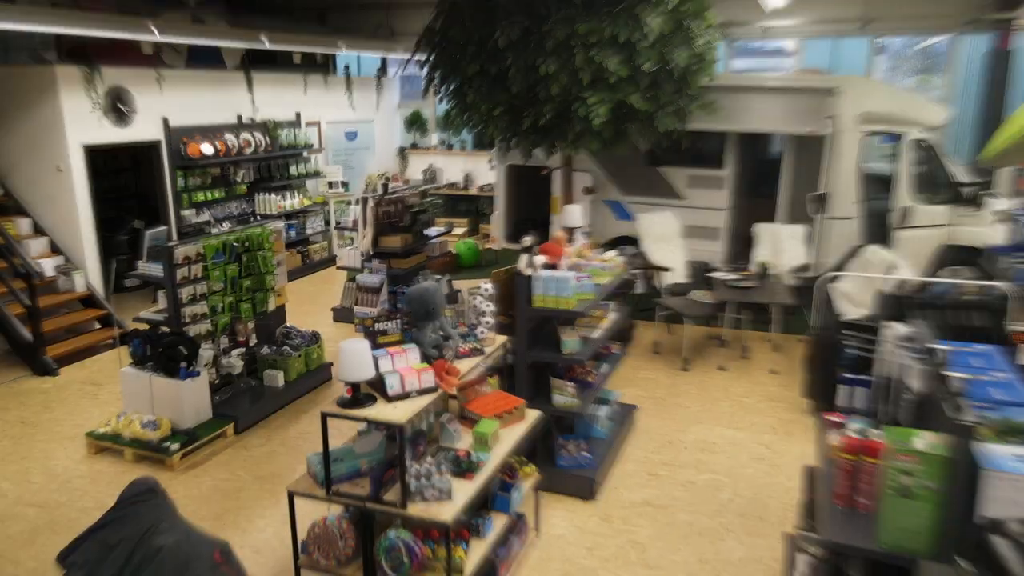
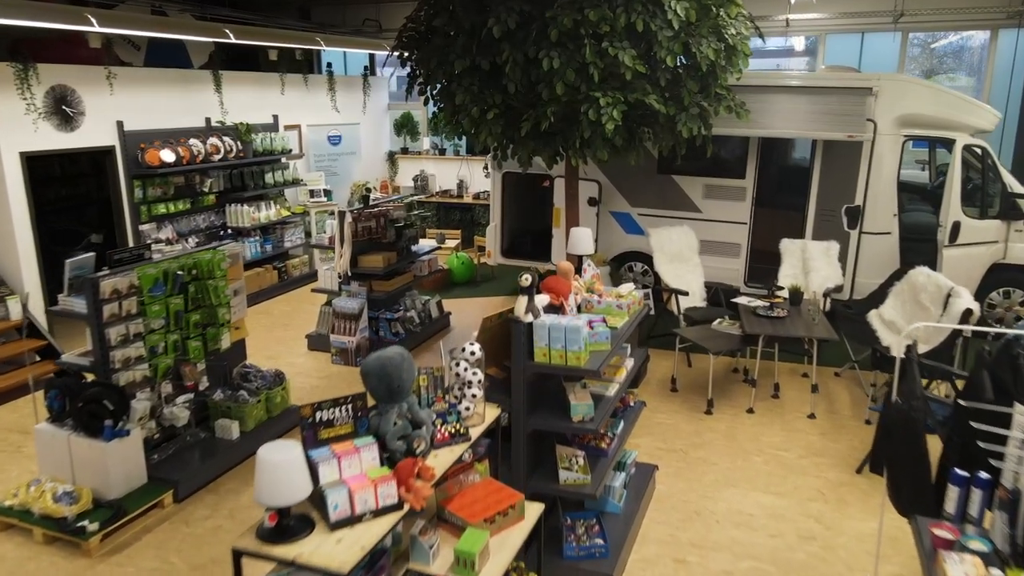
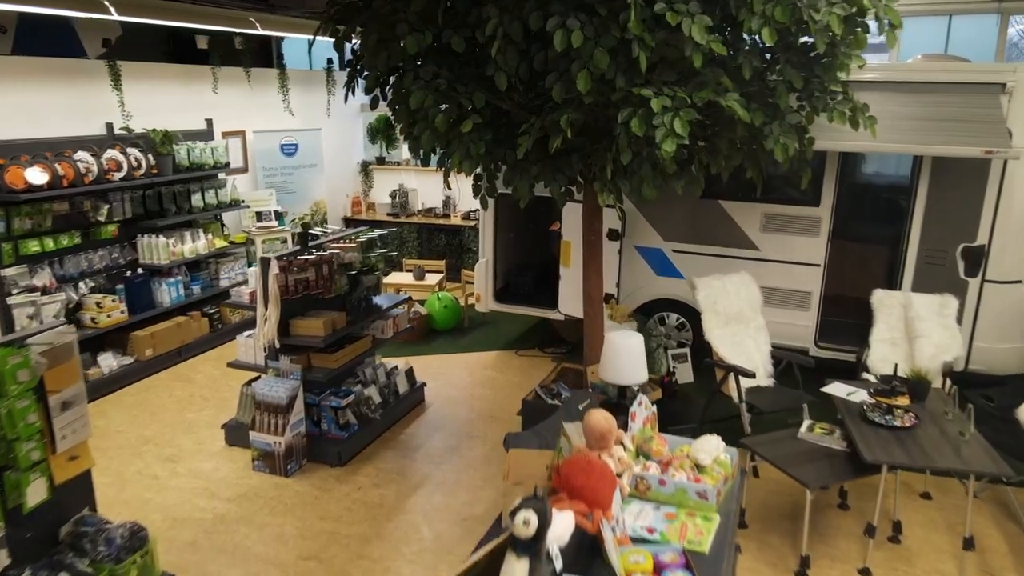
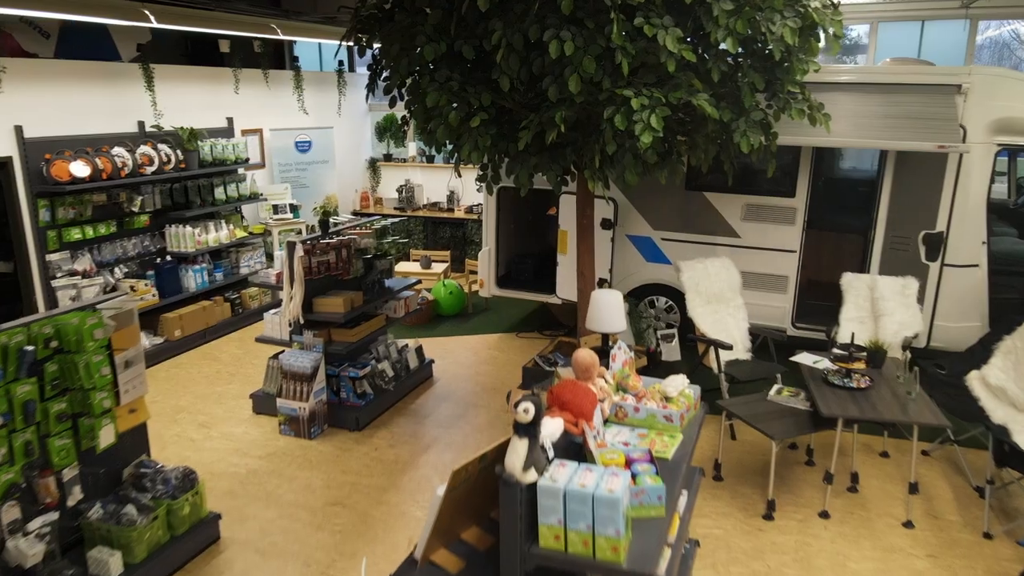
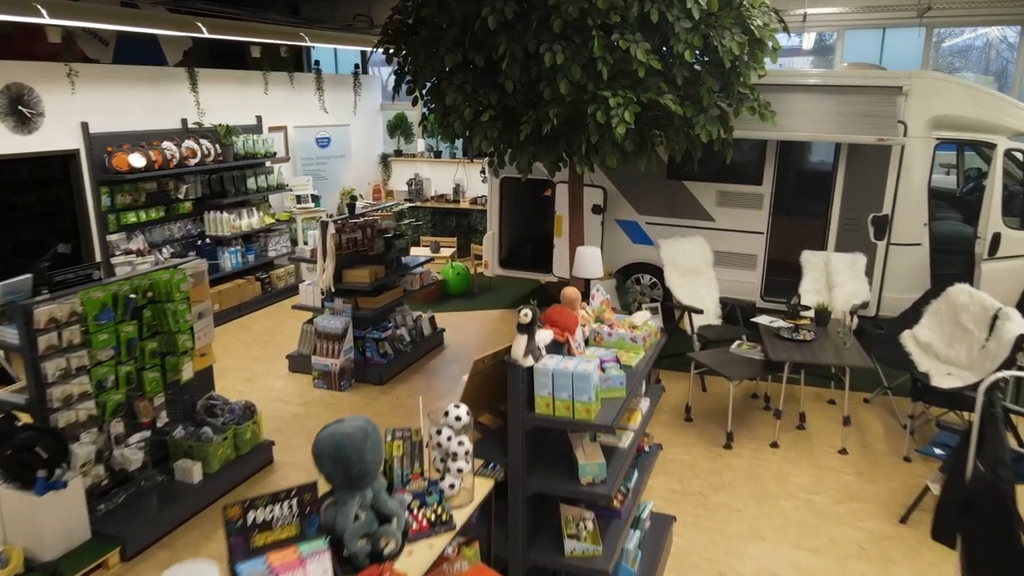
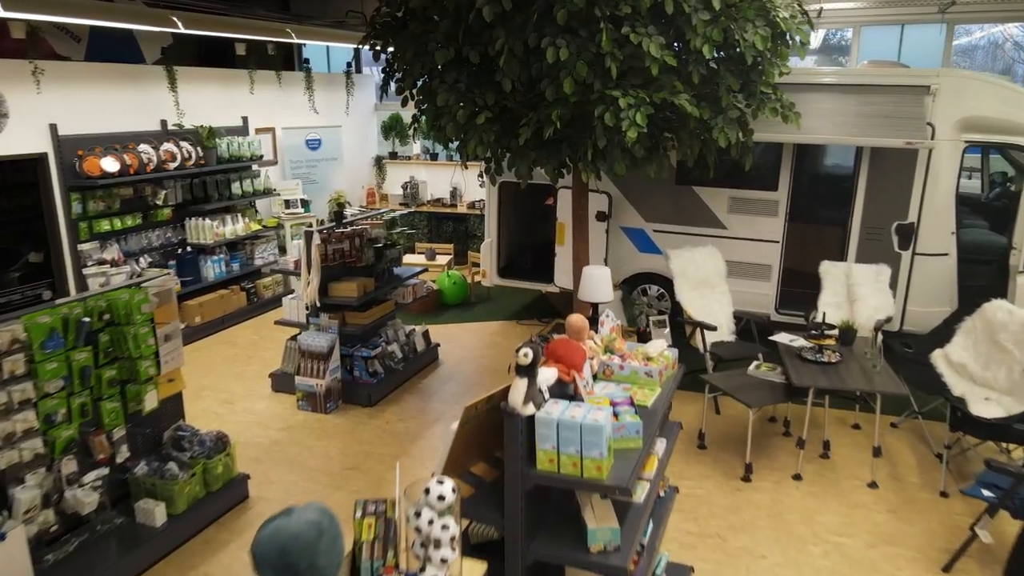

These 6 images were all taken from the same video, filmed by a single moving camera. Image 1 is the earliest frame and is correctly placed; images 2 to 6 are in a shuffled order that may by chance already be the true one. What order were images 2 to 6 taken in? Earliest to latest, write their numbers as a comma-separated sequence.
2, 5, 6, 4, 3
